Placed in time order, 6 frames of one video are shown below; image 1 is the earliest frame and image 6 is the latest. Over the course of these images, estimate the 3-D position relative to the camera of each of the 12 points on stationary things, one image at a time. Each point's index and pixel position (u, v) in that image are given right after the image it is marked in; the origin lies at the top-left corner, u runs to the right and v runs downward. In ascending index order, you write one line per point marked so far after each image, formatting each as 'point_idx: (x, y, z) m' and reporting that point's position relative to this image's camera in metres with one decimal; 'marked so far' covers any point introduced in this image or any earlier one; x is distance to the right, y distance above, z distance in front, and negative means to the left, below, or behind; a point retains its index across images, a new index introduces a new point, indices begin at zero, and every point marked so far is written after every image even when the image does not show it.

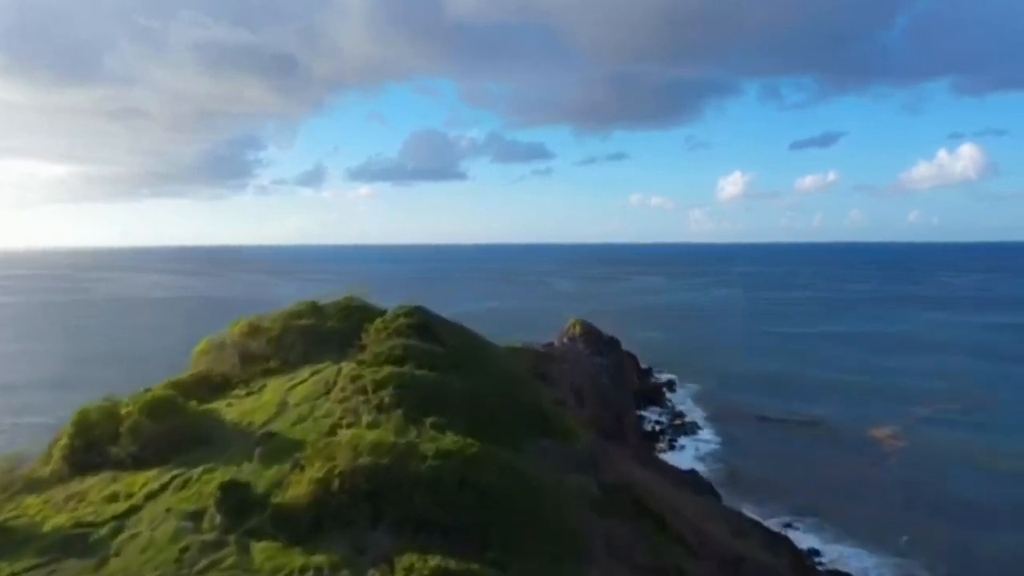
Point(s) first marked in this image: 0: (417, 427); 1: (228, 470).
0: (-2.4, -3.6, +19.7) m
1: (-6.7, -4.3, +18.1) m
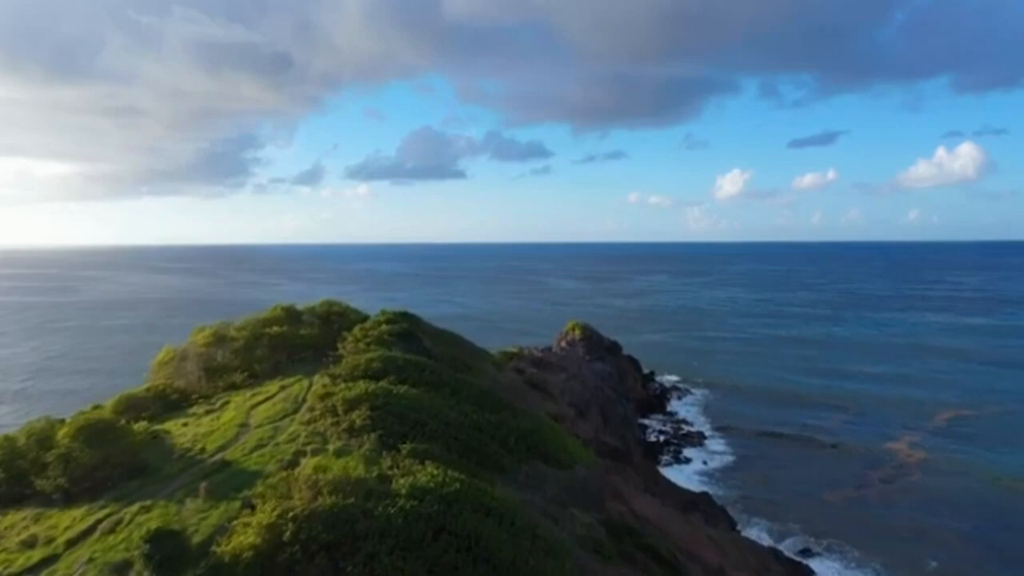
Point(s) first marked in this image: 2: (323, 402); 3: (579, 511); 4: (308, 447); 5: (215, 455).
0: (-2.7, -3.8, +17.1) m
1: (-7.0, -4.5, +15.4) m
2: (-4.9, -3.0, +19.9) m
3: (+1.6, -5.4, +18.6) m
4: (-4.7, -3.7, +17.8) m
5: (-7.1, -4.0, +18.2) m
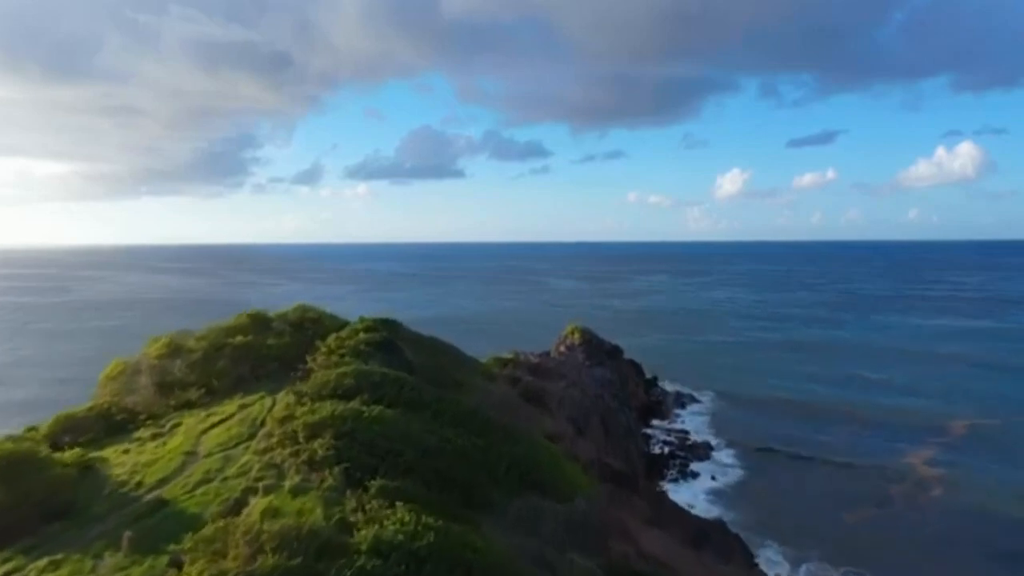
0: (-2.9, -3.9, +14.4) m
1: (-7.2, -4.6, +12.7) m
2: (-5.2, -3.1, +17.2) m
3: (+1.4, -5.6, +15.9) m
4: (-5.0, -3.8, +15.1) m
5: (-7.3, -4.1, +15.5) m
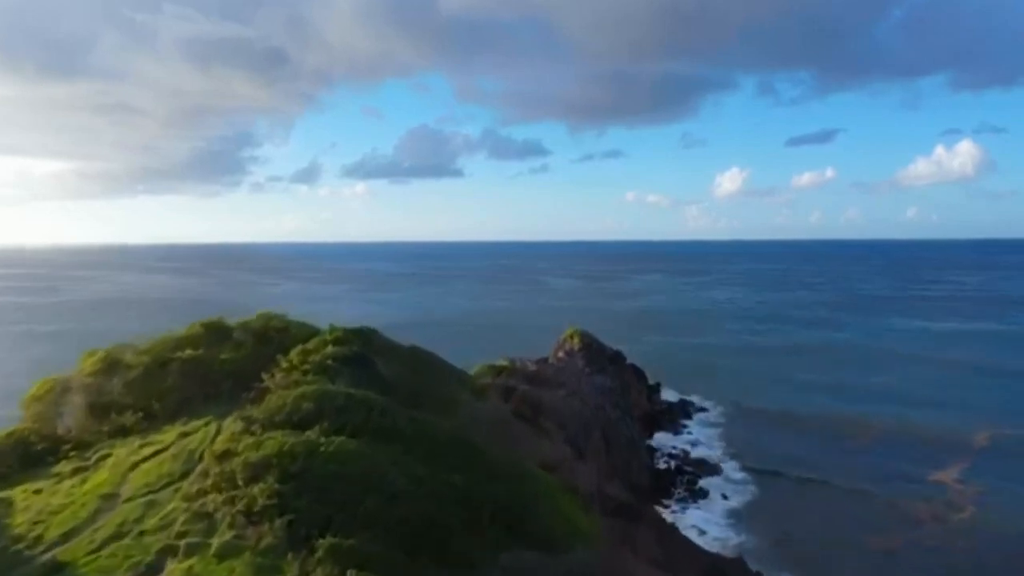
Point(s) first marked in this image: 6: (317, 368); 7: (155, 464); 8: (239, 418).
0: (-3.1, -4.1, +11.4) m
1: (-7.4, -4.8, +9.8) m
2: (-5.4, -3.3, +14.2) m
3: (+1.1, -5.7, +12.9) m
4: (-5.2, -4.0, +12.1) m
5: (-7.6, -4.3, +12.6) m
6: (-4.9, -2.0, +19.2) m
7: (-7.2, -3.5, +15.3) m
8: (-5.9, -2.8, +16.7) m
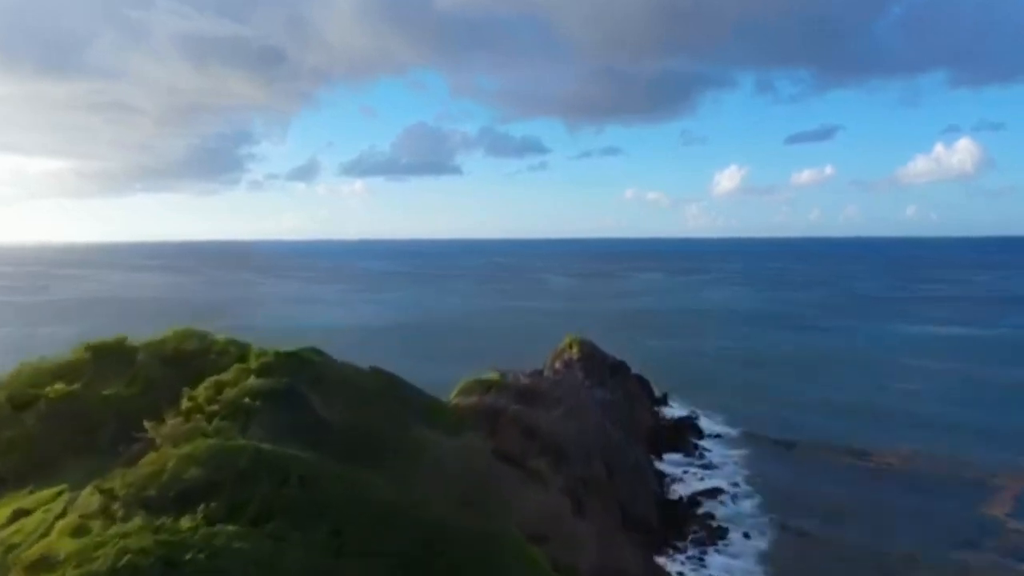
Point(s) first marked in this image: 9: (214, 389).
0: (-3.5, -4.3, +6.5) m
1: (-7.8, -5.1, +4.9) m
2: (-5.8, -3.5, +9.3) m
3: (+0.7, -6.0, +8.0) m
4: (-5.6, -4.3, +7.2) m
5: (-8.0, -4.6, +7.7) m
6: (-5.3, -2.3, +14.3) m
7: (-7.6, -3.8, +10.4) m
8: (-6.3, -3.1, +11.8) m
9: (-6.0, -2.0, +15.4) m
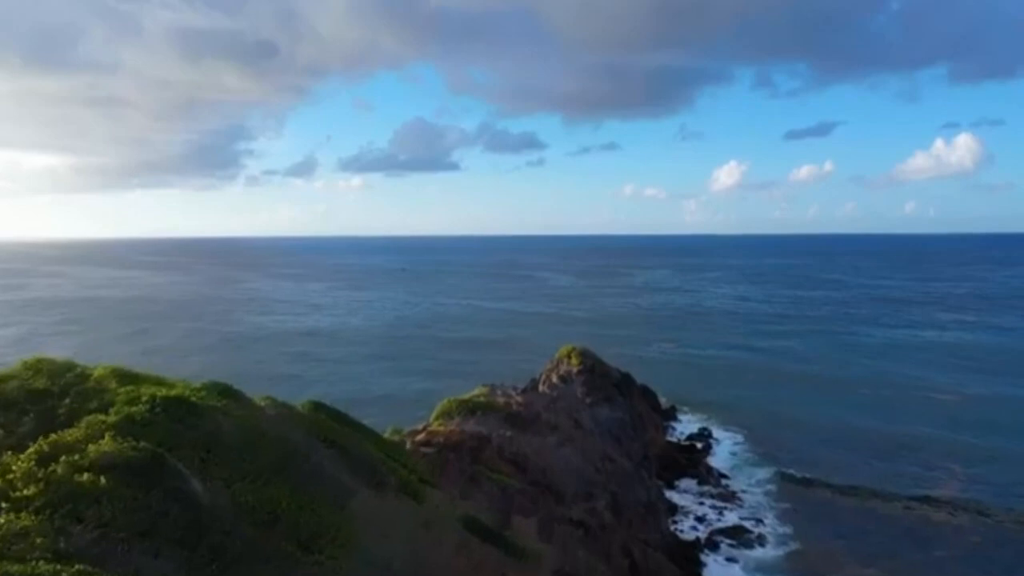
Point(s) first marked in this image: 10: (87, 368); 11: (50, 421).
0: (-3.9, -4.7, +1.6) m
1: (-8.2, -5.4, 0.0) m
2: (-6.2, -3.9, +4.4) m
3: (+0.4, -6.3, +3.1) m
4: (-6.0, -4.6, +2.3) m
5: (-8.4, -4.9, +2.7) m
6: (-5.7, -2.6, +9.3) m
7: (-8.0, -4.1, +5.5) m
8: (-6.7, -3.4, +6.8) m
9: (-6.4, -2.3, +10.5) m
10: (-8.0, -1.4, +13.8) m
11: (-7.4, -2.1, +12.0) m
